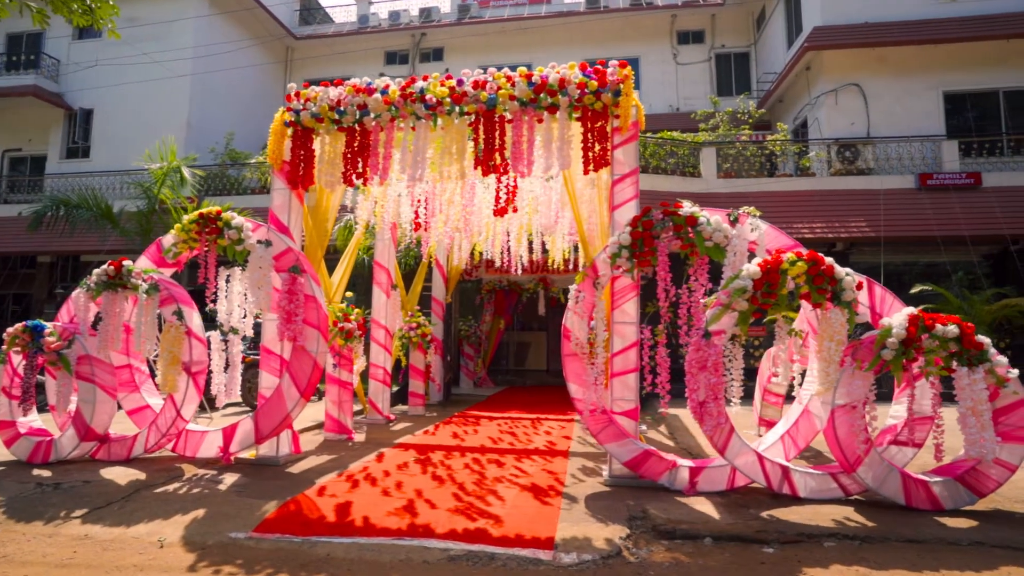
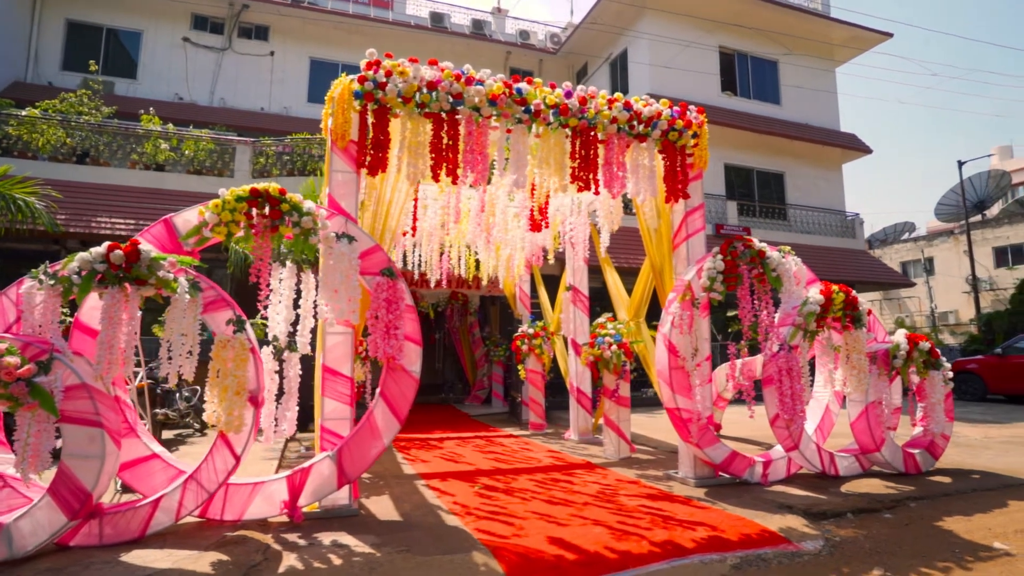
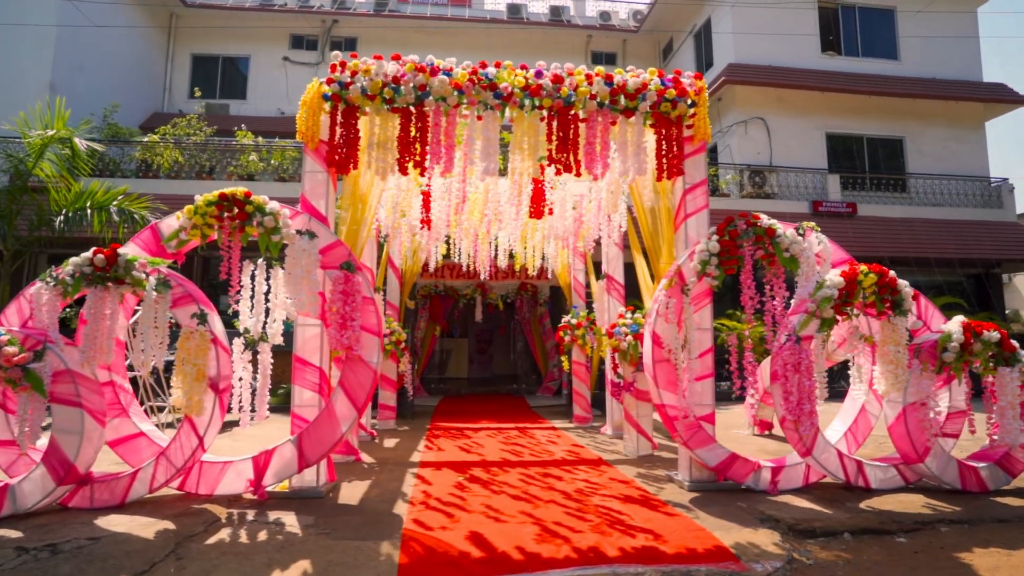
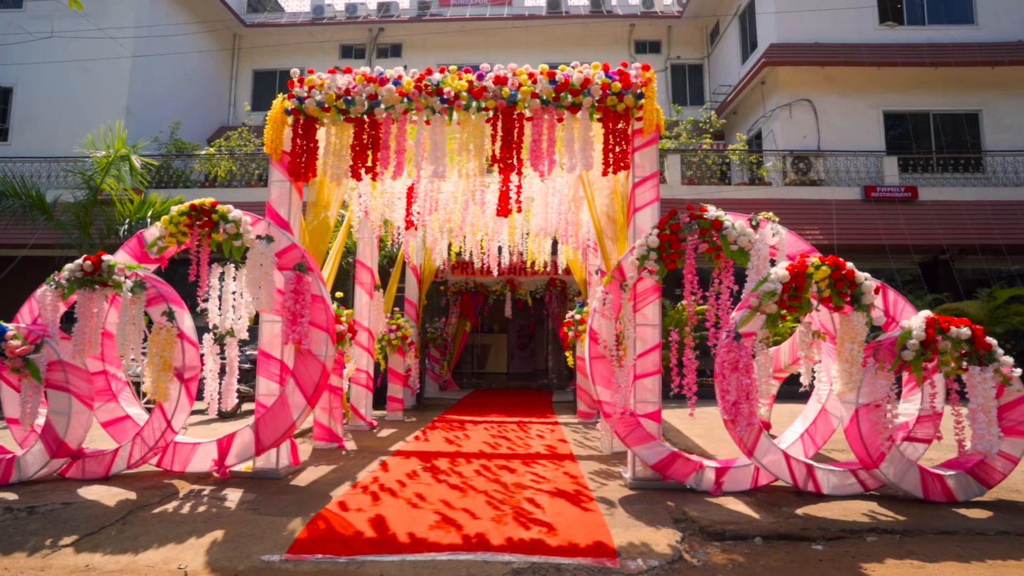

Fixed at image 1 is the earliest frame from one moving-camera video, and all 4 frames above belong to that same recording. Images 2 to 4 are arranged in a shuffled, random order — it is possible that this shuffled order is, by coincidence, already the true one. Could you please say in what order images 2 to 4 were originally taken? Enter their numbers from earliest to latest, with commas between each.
4, 3, 2
